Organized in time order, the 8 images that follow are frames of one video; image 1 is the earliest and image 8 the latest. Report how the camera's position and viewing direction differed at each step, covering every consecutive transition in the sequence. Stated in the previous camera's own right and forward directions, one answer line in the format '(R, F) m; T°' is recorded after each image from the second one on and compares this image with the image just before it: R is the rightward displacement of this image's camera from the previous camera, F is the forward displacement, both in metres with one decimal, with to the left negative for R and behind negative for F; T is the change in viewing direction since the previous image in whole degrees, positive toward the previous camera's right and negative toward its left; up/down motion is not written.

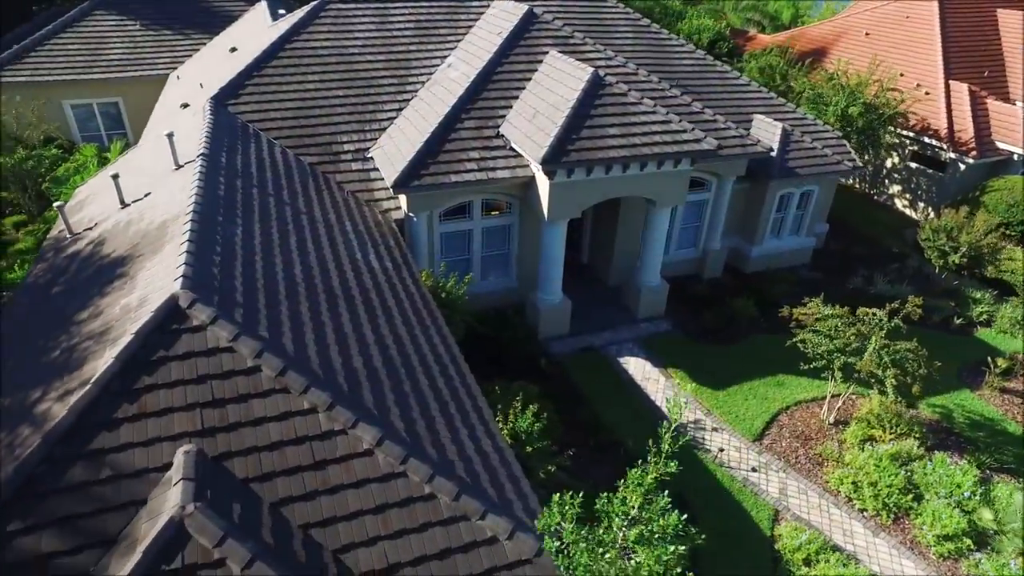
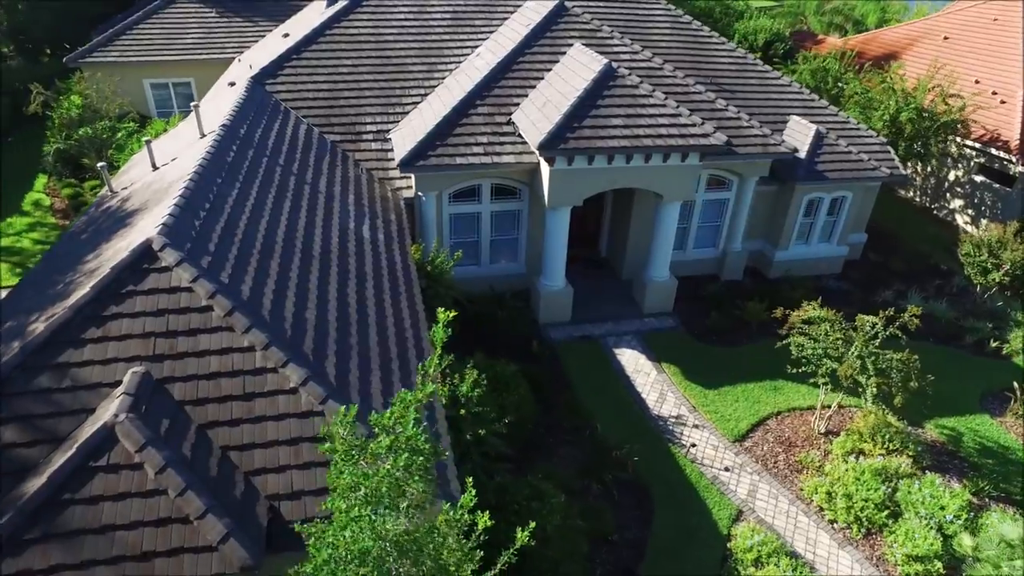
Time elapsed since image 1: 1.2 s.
(+2.2, -0.3) m; -7°
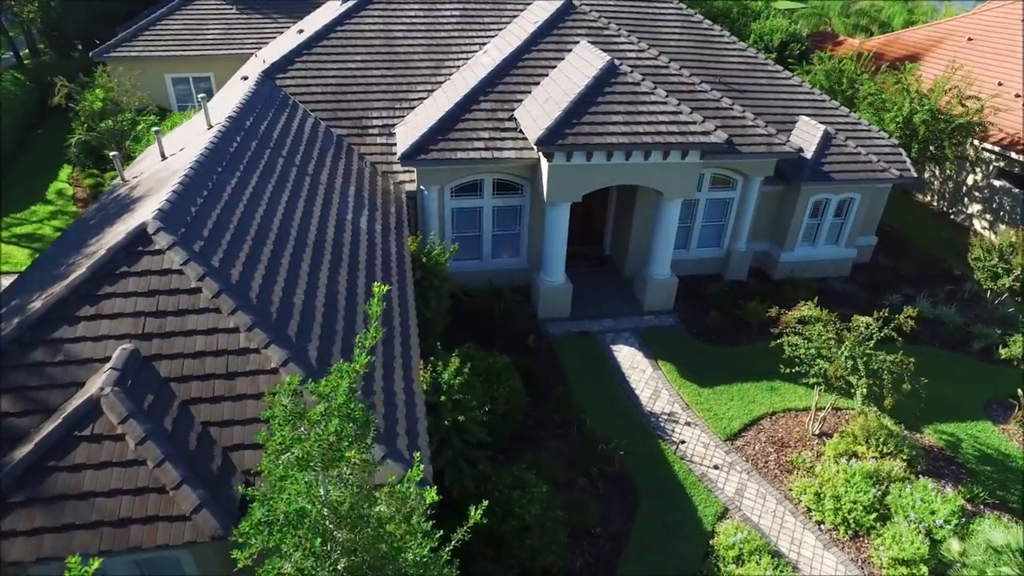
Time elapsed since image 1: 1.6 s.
(+0.7, -0.1) m; -2°
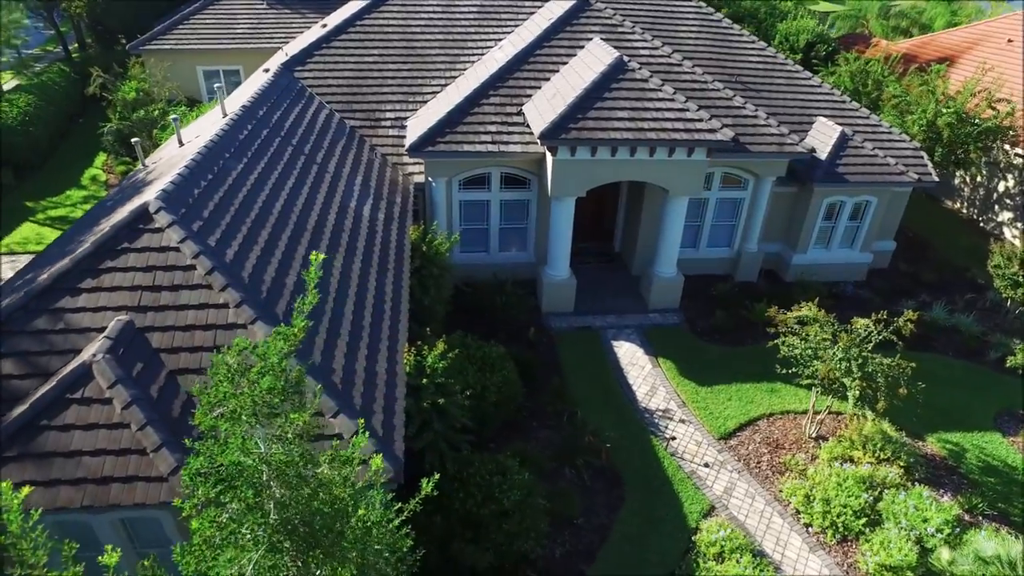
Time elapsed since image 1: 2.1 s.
(+0.8, -0.2) m; -3°
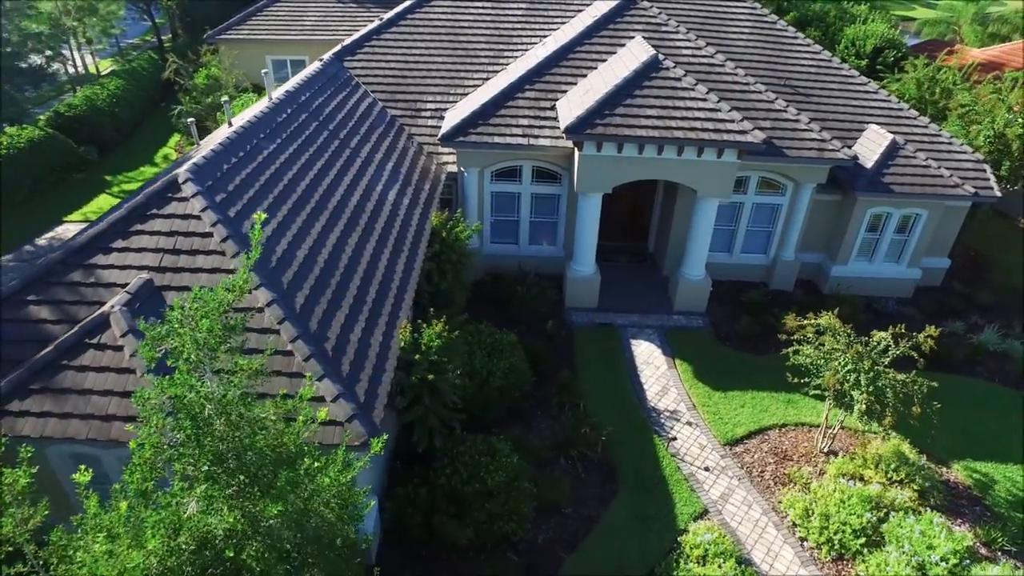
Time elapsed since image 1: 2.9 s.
(+1.3, -0.2) m; -6°
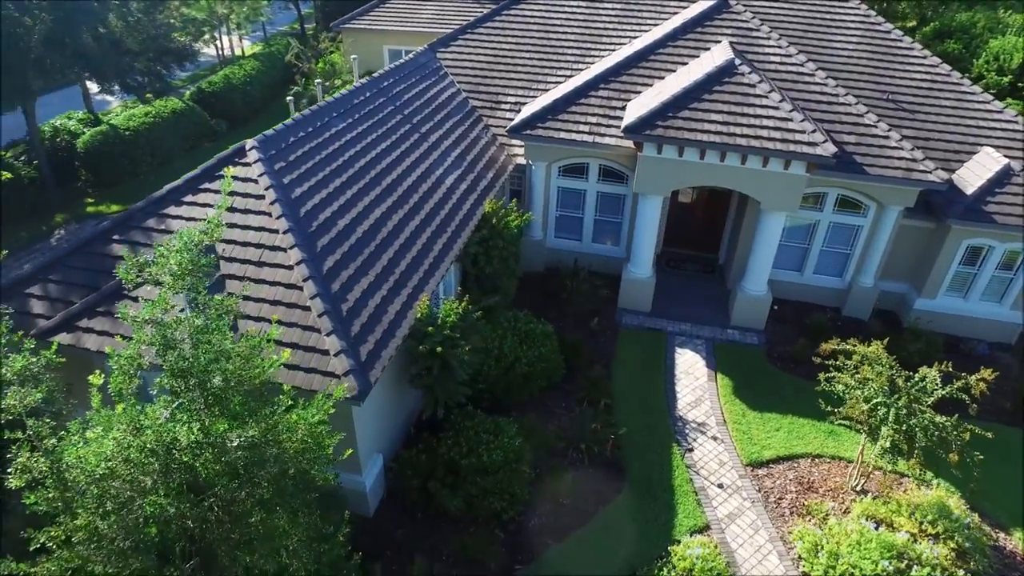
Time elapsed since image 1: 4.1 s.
(+1.9, -0.2) m; -11°
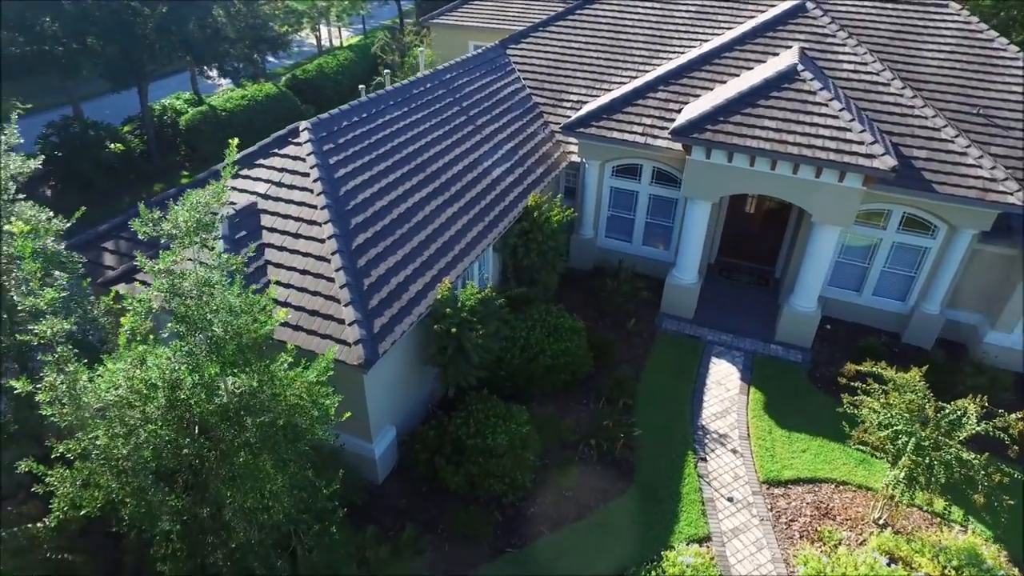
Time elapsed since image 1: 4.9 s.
(+1.4, -0.2) m; -8°
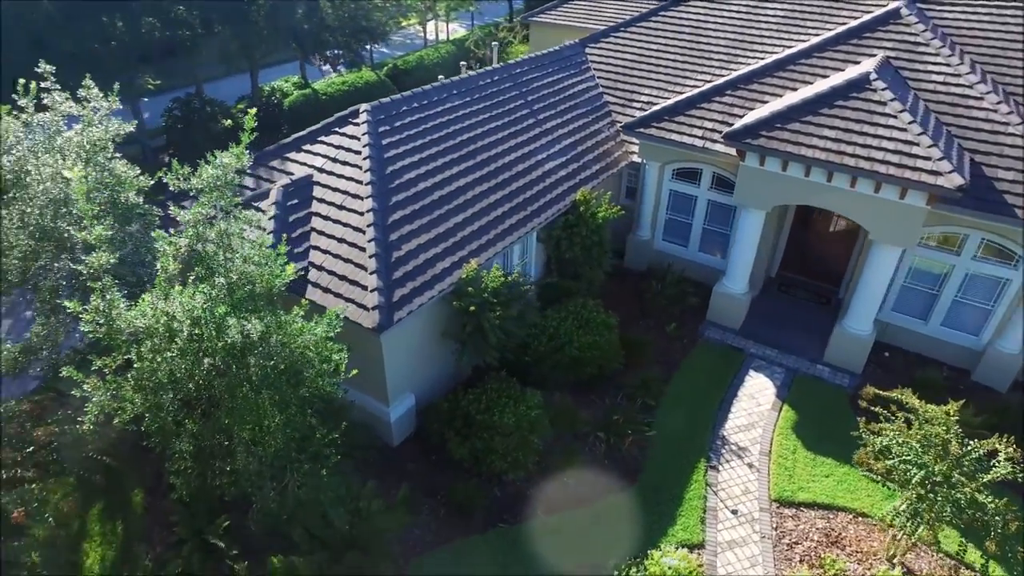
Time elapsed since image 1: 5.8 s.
(+1.7, -0.3) m; -9°
